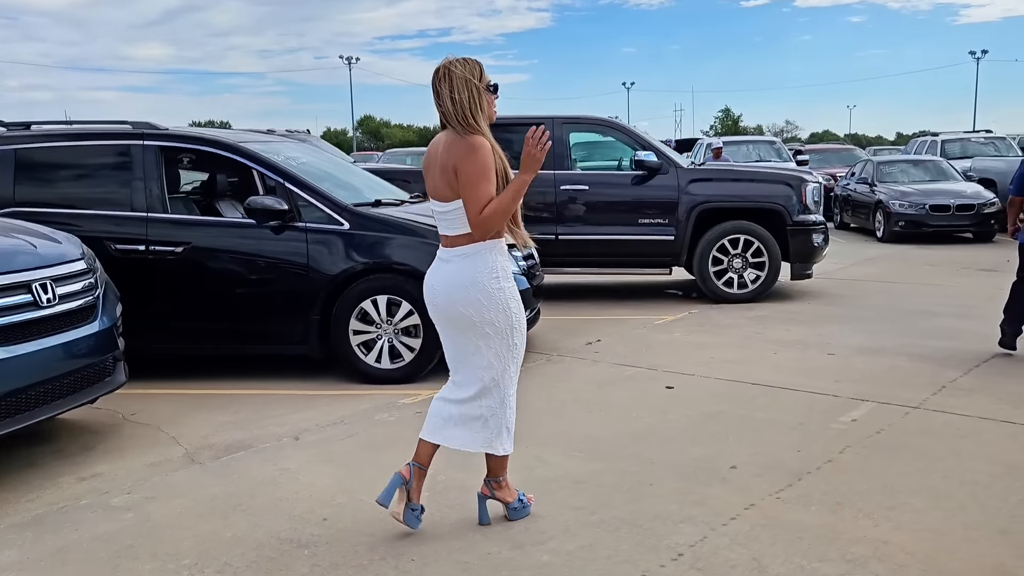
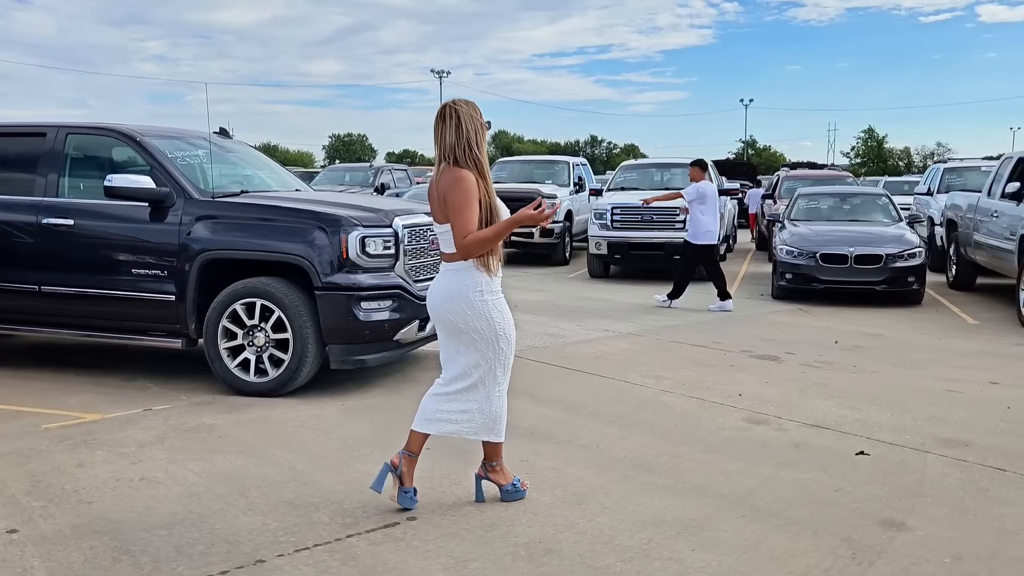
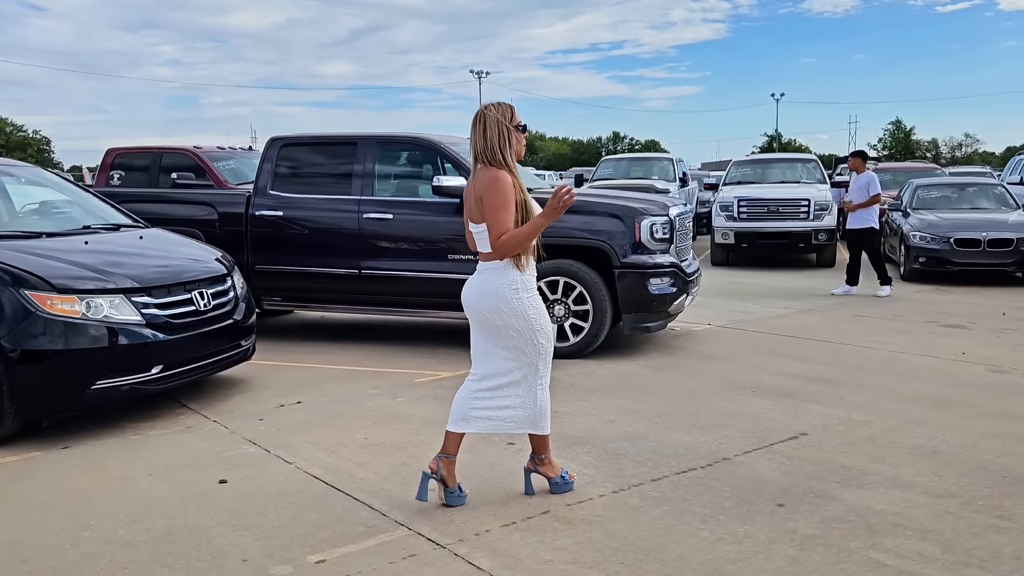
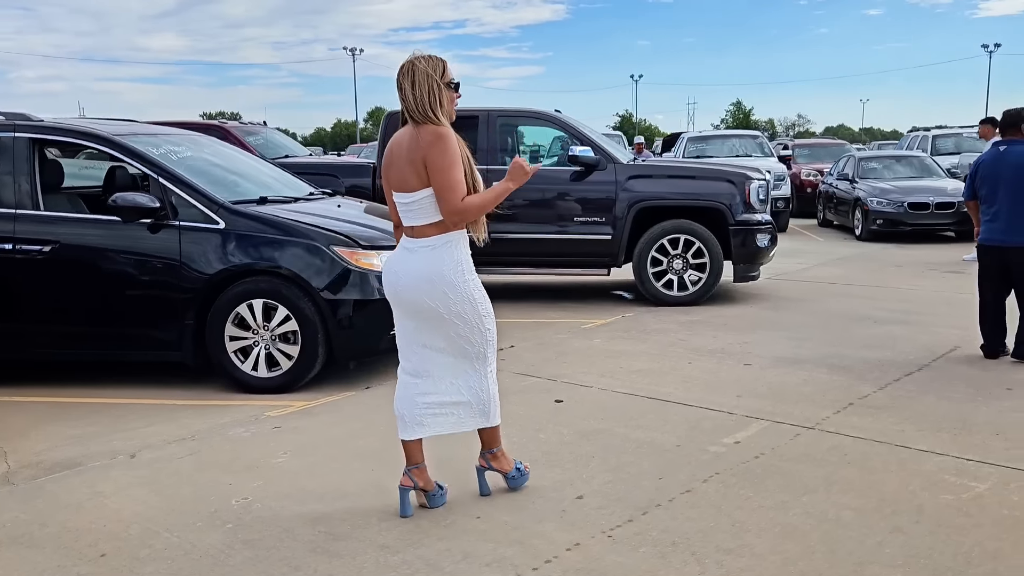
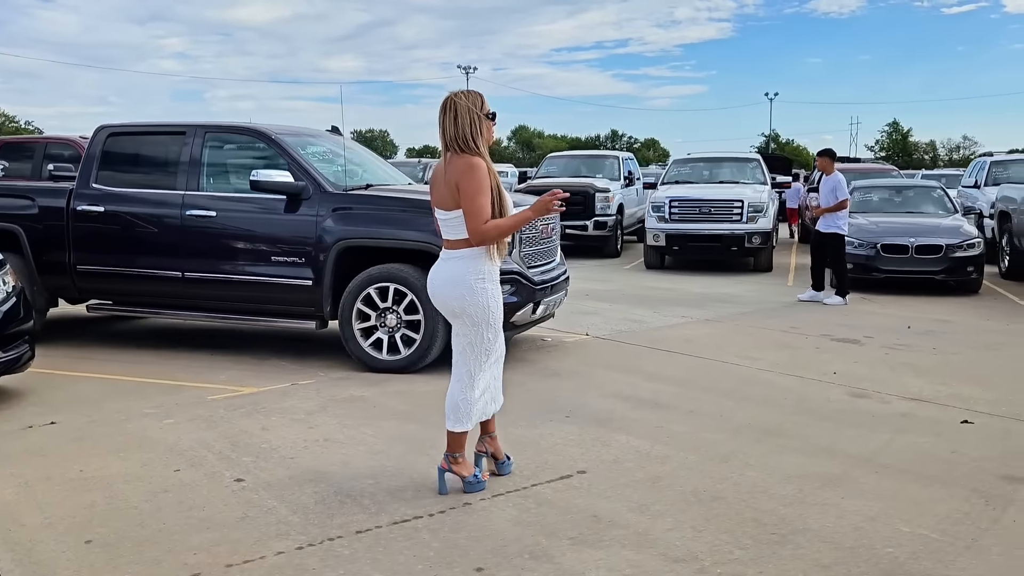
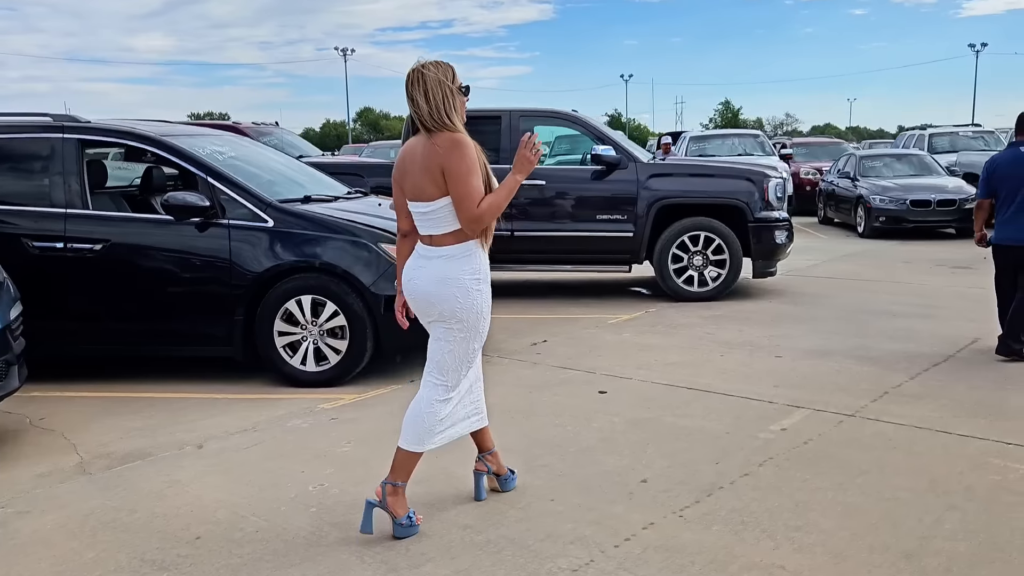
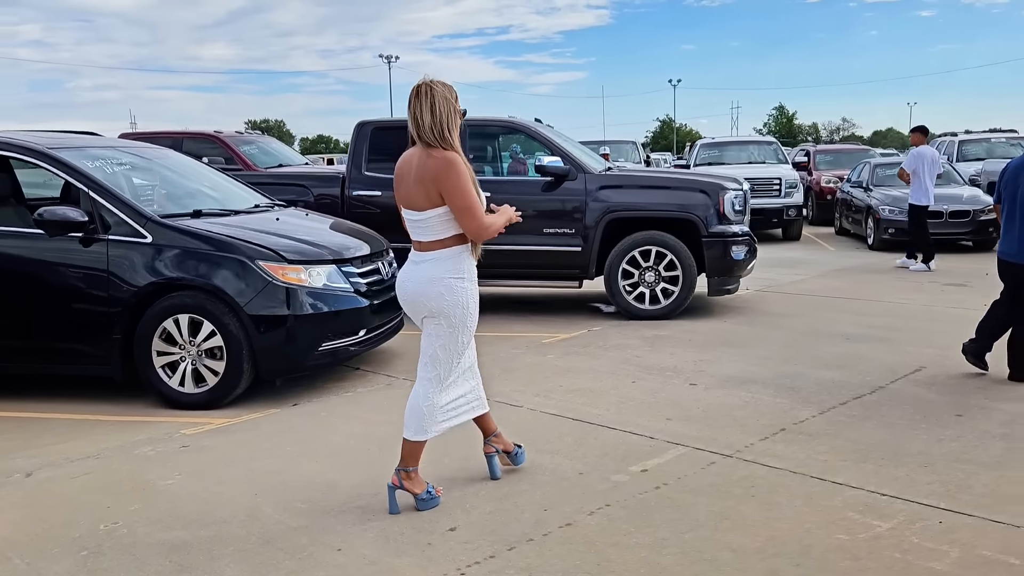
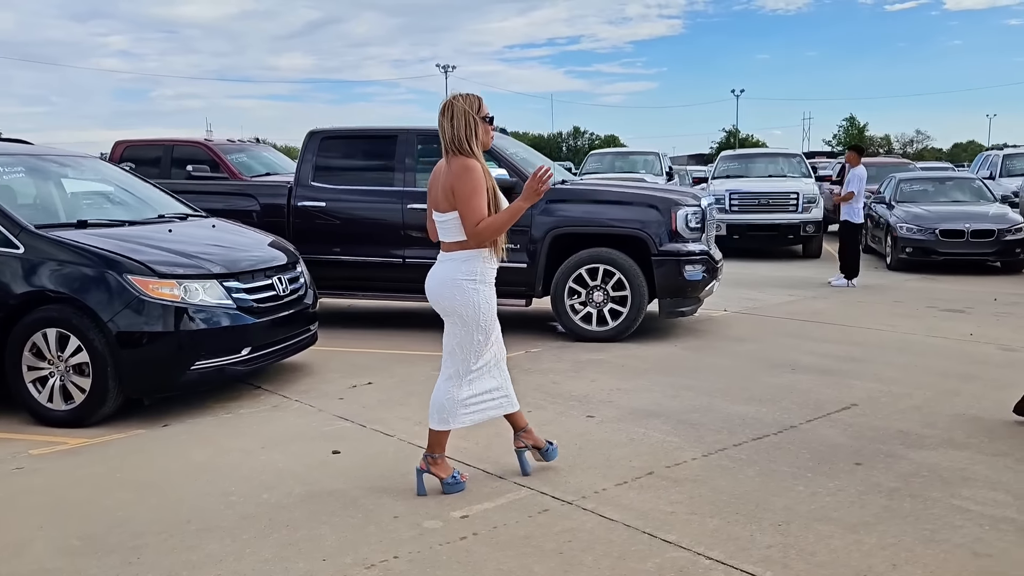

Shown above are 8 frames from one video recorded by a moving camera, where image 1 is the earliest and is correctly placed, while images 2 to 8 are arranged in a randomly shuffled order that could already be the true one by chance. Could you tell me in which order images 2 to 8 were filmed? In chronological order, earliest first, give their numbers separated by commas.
6, 4, 7, 8, 3, 5, 2
